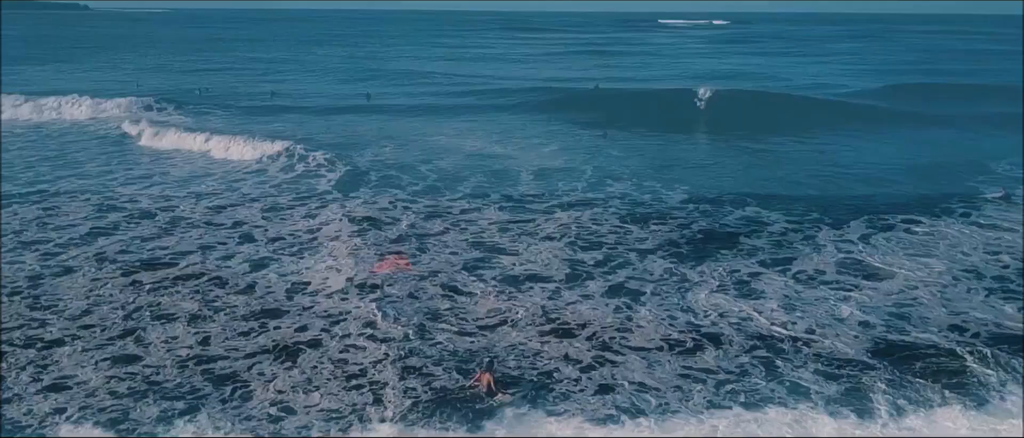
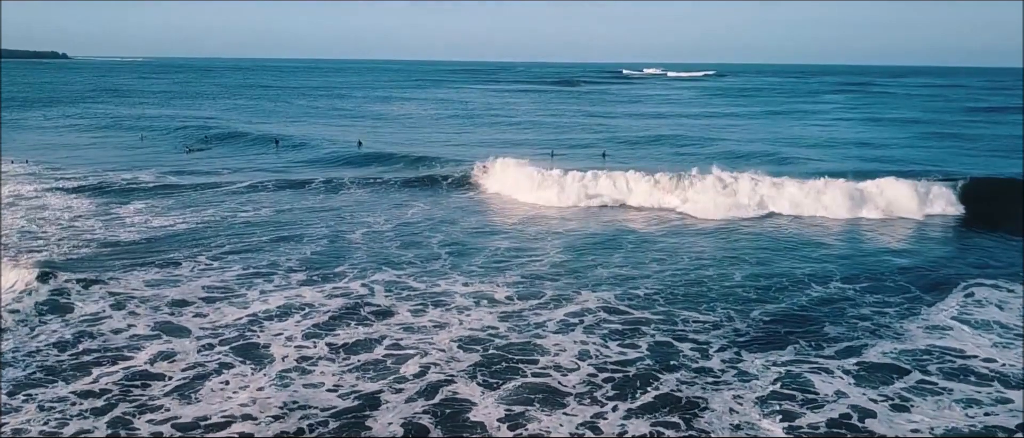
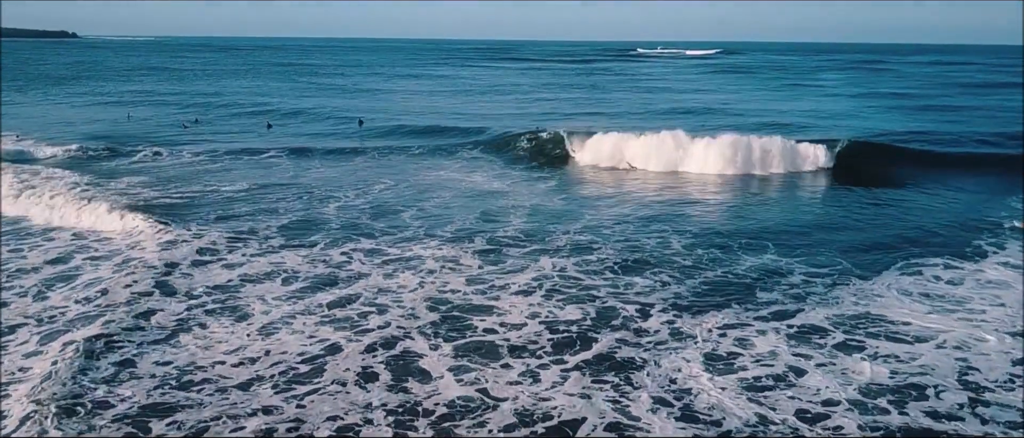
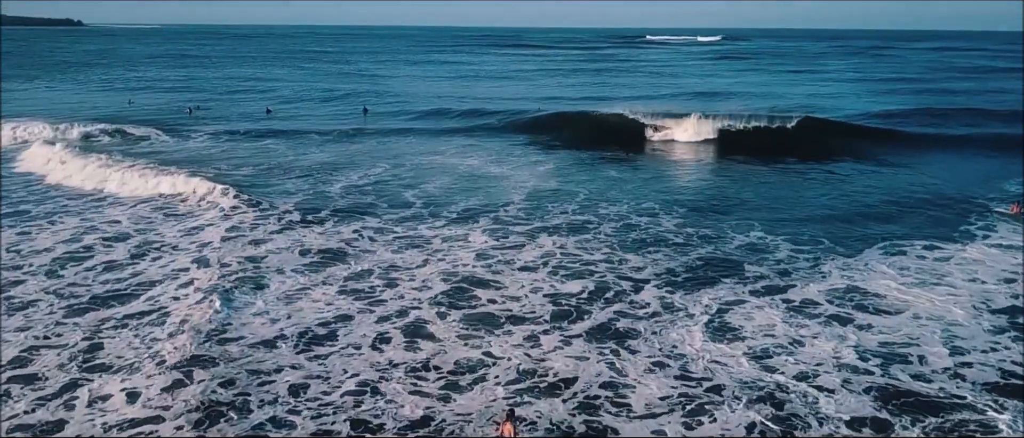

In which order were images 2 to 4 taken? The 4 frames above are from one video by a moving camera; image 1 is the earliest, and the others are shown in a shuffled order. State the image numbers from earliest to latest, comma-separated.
4, 3, 2
